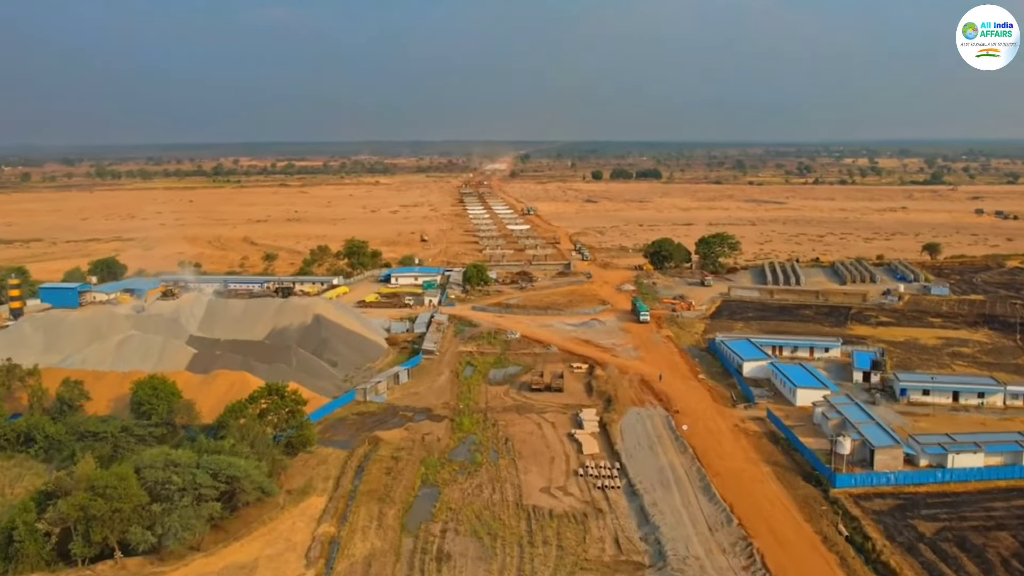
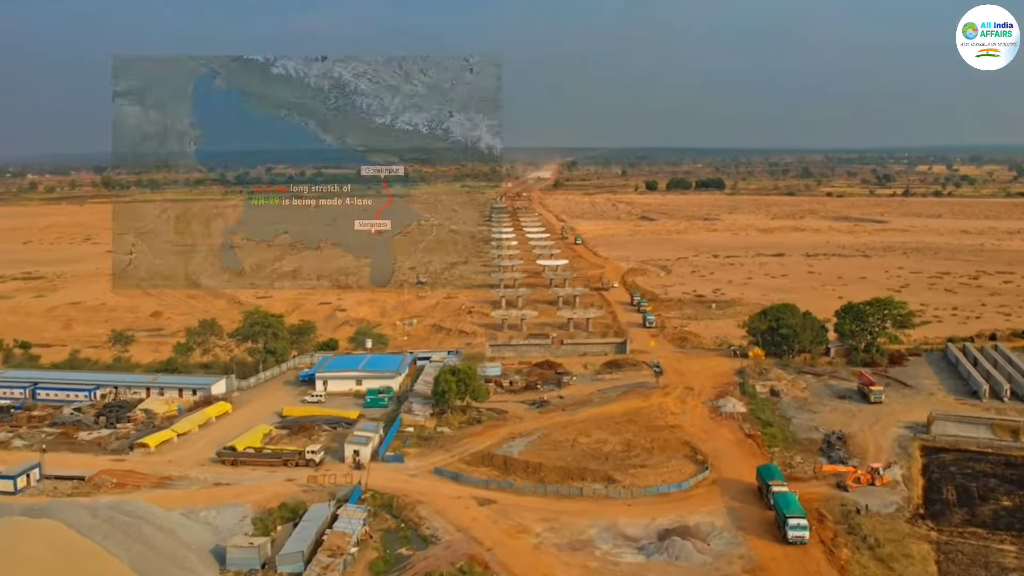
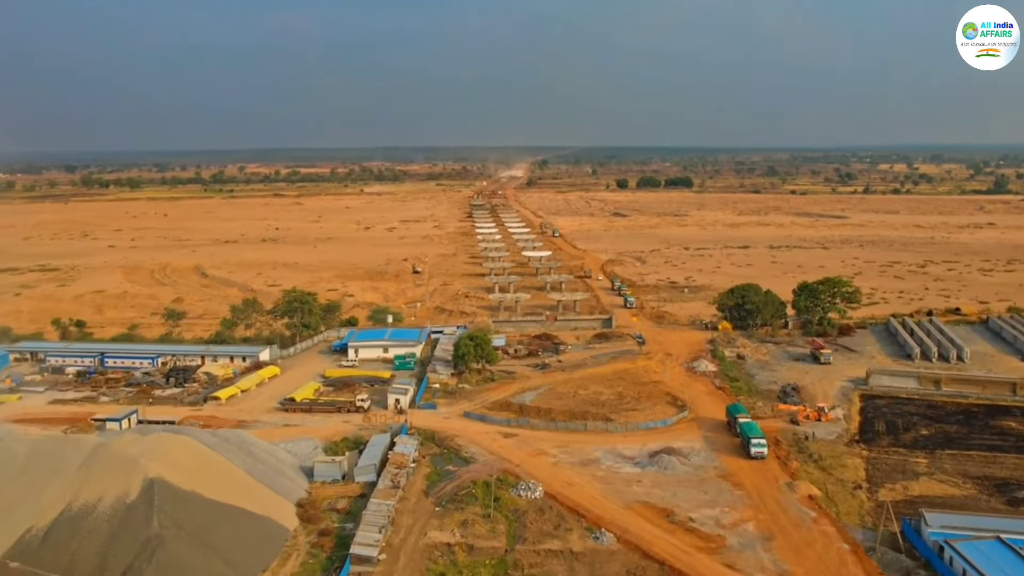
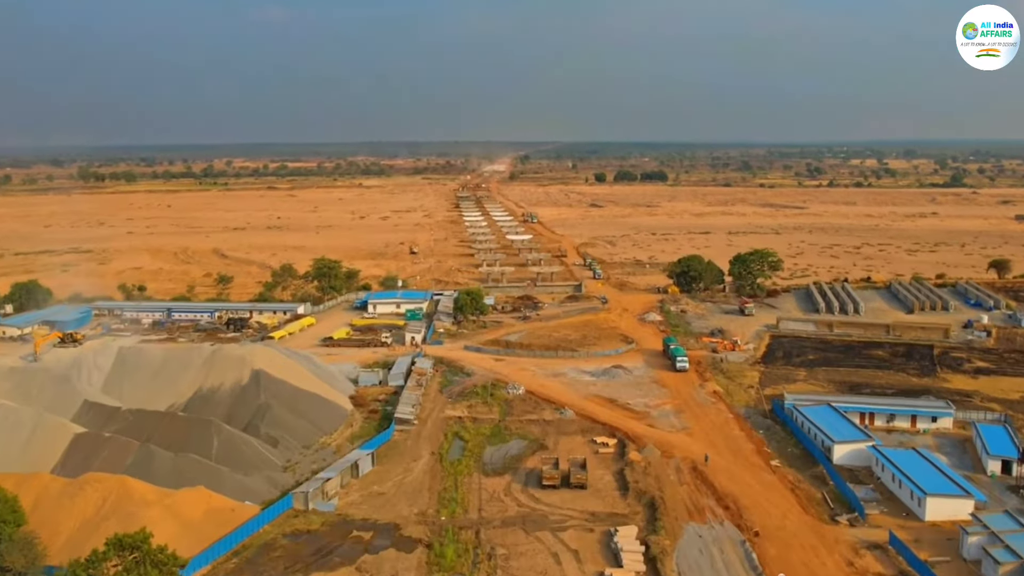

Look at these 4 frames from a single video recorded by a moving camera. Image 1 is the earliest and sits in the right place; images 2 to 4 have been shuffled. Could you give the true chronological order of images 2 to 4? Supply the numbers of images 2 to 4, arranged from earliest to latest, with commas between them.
4, 3, 2
